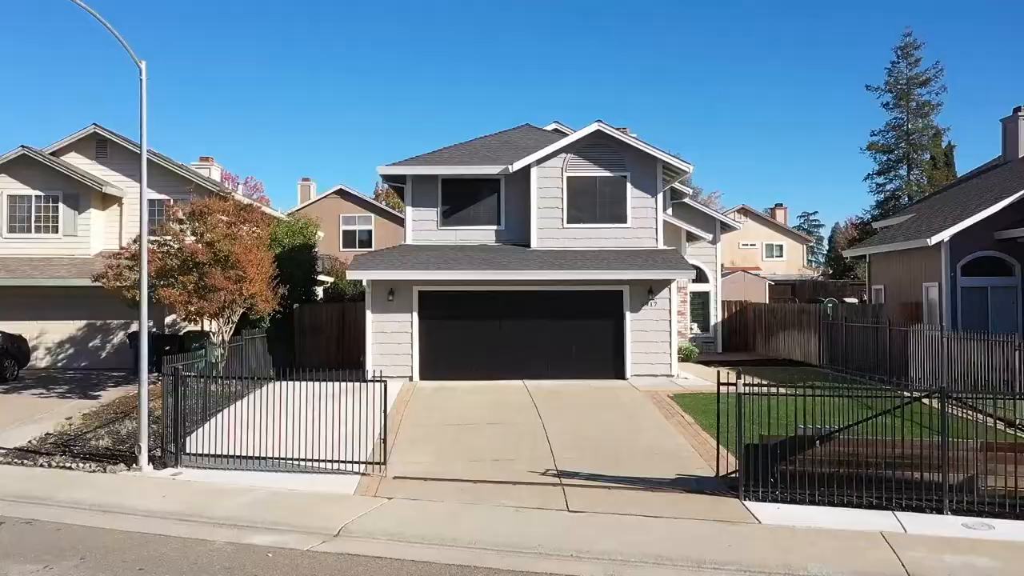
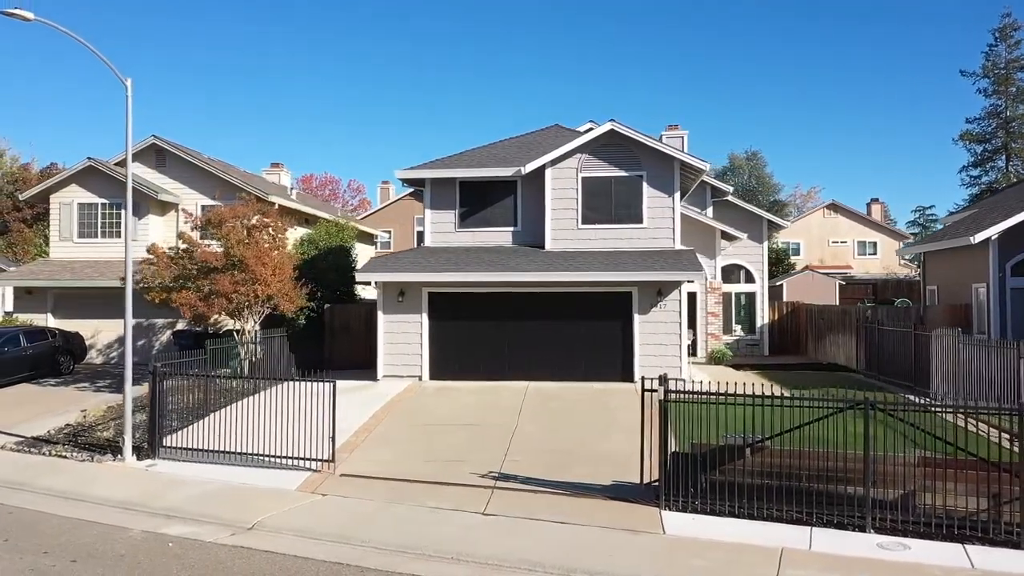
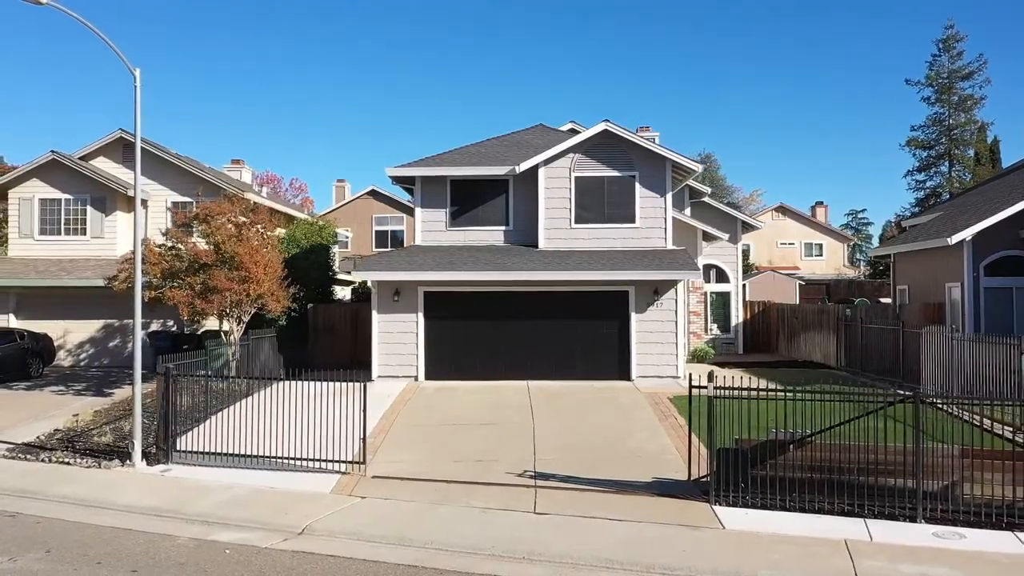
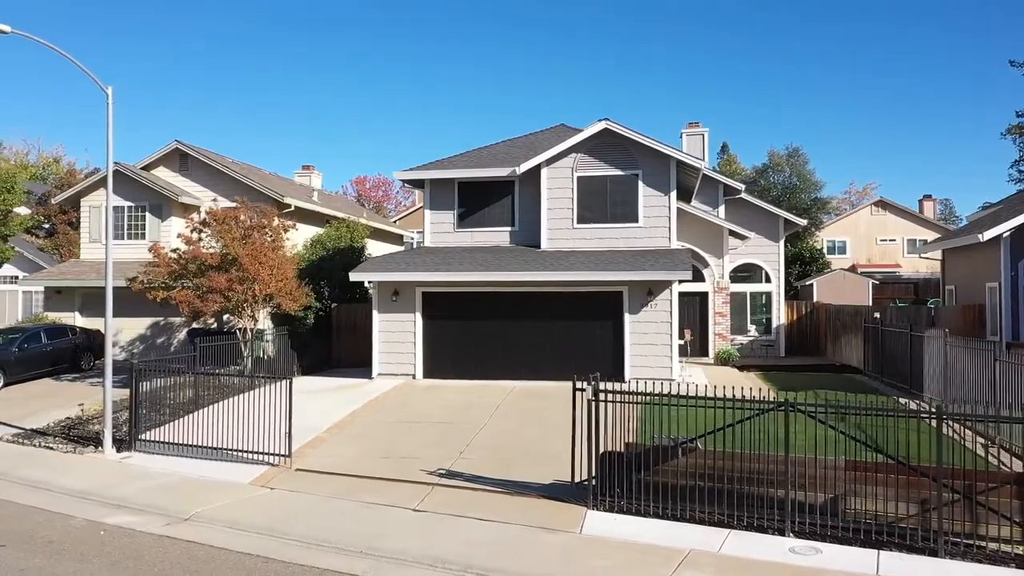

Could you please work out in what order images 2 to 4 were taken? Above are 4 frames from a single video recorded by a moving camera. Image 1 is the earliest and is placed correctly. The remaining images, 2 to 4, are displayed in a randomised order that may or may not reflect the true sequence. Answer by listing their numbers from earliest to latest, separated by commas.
3, 2, 4
